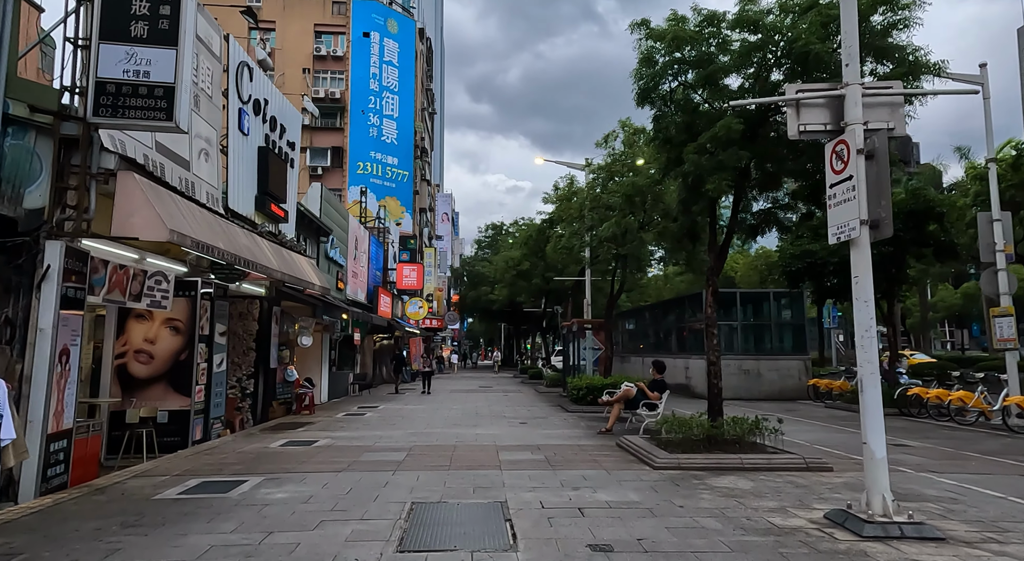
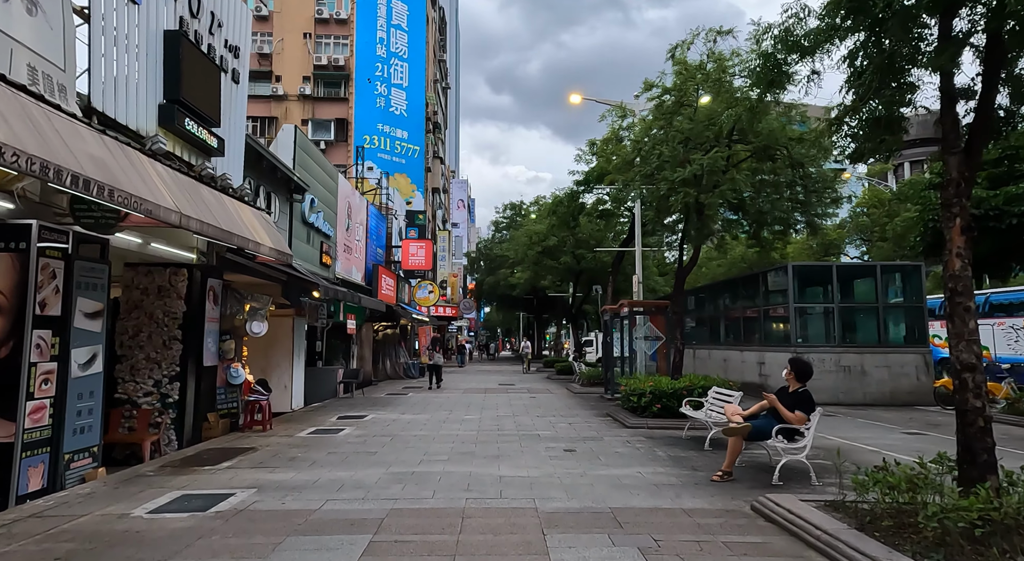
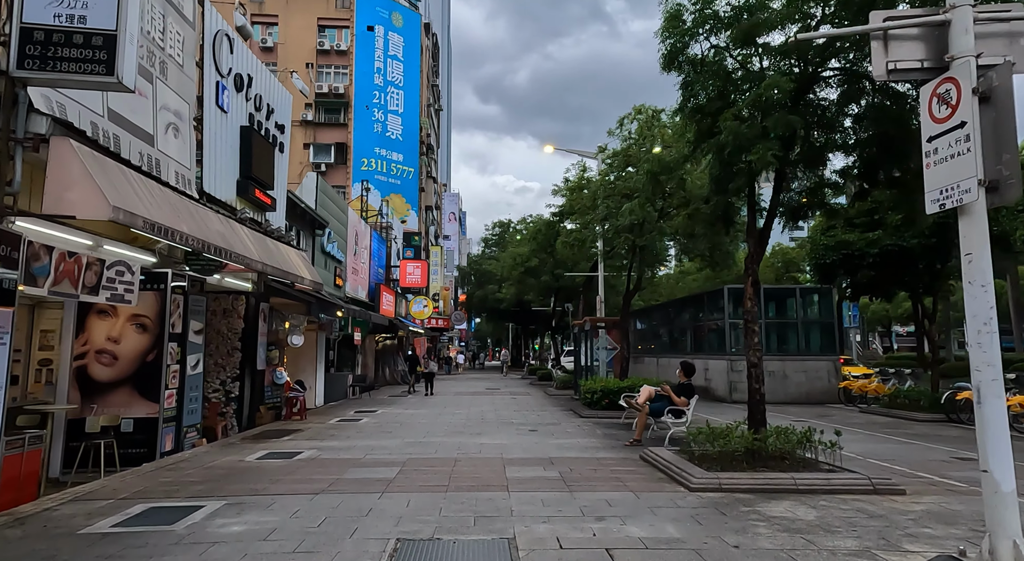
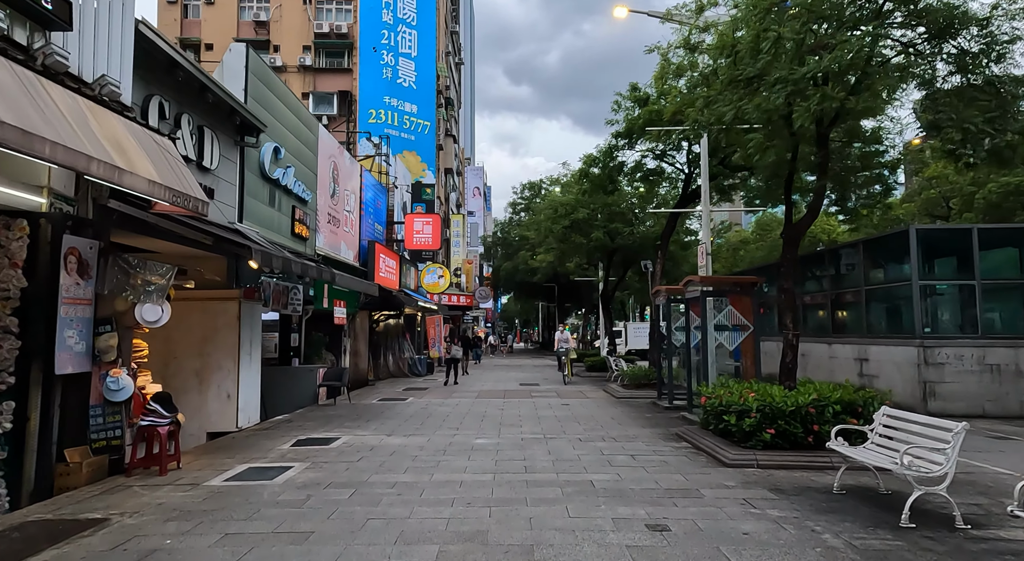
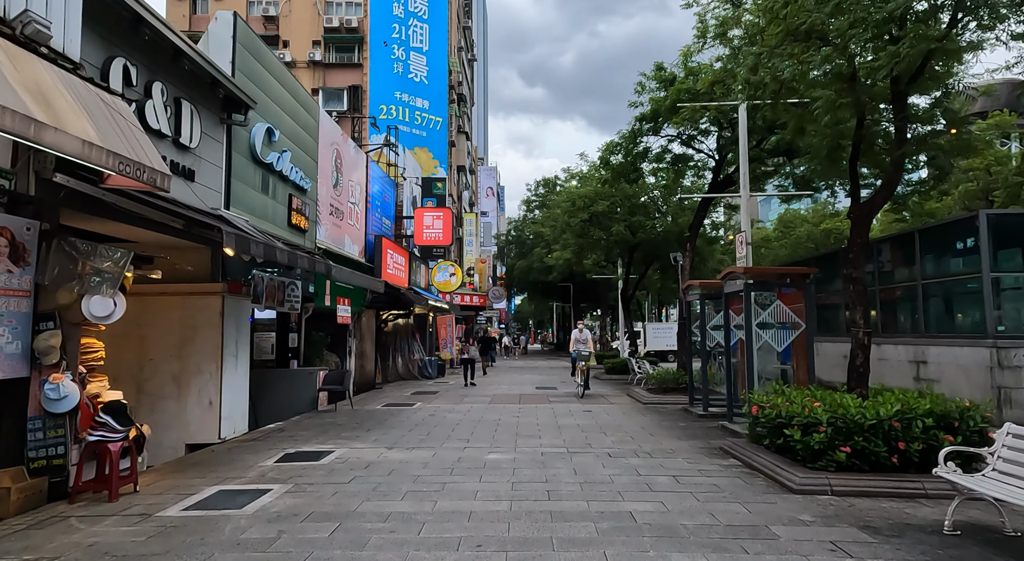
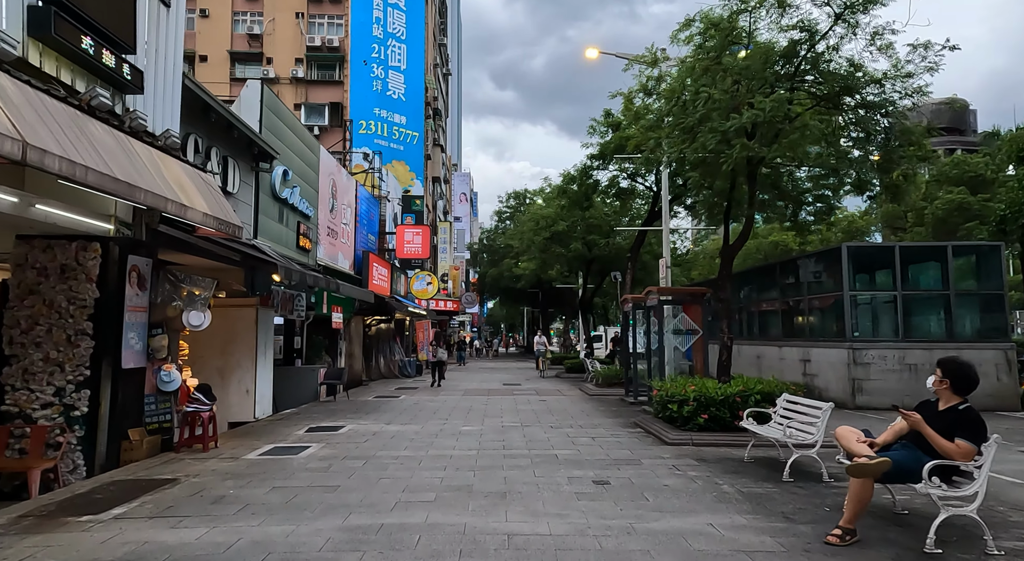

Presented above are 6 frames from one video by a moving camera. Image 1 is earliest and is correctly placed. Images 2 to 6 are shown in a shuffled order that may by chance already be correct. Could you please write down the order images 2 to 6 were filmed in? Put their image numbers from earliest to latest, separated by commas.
3, 2, 6, 4, 5
